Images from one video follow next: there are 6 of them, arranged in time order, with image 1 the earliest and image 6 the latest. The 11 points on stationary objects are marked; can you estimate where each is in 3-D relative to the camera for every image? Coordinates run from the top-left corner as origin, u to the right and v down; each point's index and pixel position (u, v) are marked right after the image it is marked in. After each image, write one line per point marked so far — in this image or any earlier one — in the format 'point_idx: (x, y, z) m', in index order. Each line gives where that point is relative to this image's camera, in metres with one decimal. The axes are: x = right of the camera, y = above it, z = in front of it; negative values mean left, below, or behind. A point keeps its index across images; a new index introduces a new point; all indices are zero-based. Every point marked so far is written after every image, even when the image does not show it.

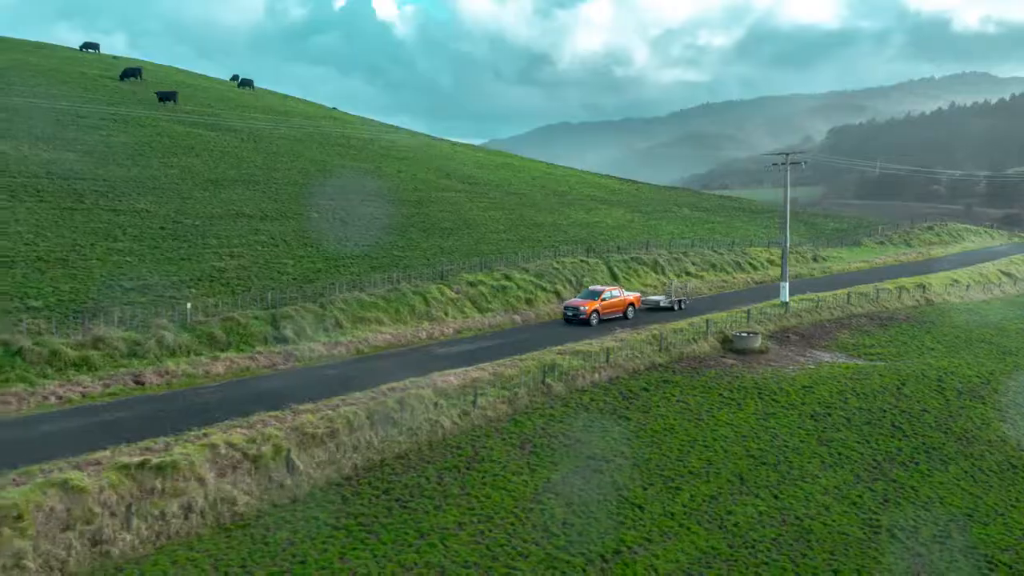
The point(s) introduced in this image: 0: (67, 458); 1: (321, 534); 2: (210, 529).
0: (-9.3, -3.6, +19.3) m
1: (-4.0, -5.1, +18.9) m
2: (-6.2, -4.9, +18.7) m
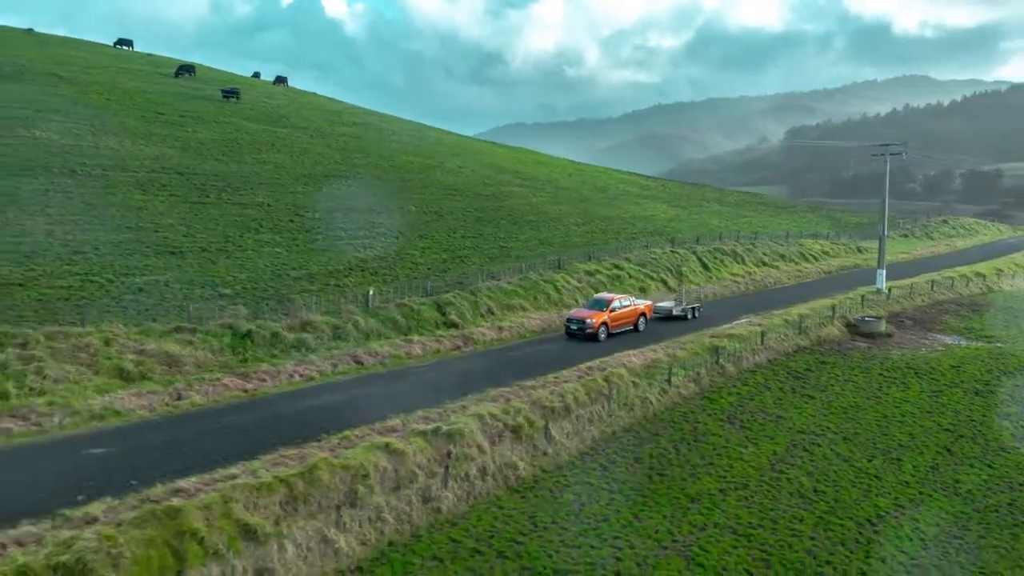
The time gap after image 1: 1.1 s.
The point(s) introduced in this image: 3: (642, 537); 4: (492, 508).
0: (-3.3, -3.1, +20.4) m
1: (+2.0, -4.6, +20.1) m
2: (-0.1, -4.5, +19.9) m
3: (+2.6, -5.0, +18.0) m
4: (-0.4, -4.6, +19.0) m
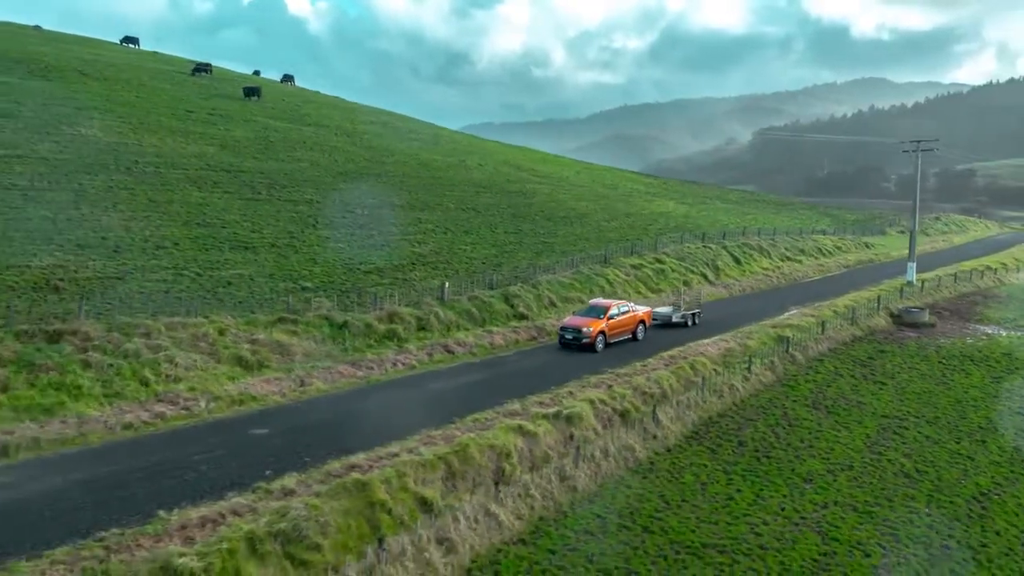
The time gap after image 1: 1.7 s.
0: (-0.5, -2.9, +21.2) m
1: (+4.8, -4.3, +21.0) m
2: (+2.7, -4.2, +20.7) m
3: (+5.4, -4.7, +18.9) m
4: (+2.4, -4.3, +19.9) m
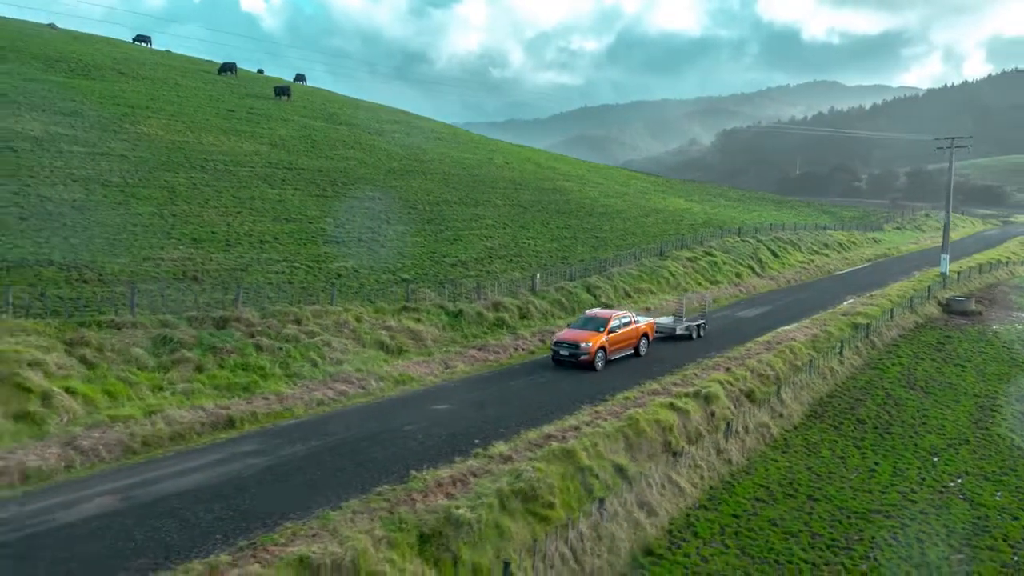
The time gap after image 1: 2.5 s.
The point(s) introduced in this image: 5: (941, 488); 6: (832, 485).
0: (+3.0, -2.5, +22.5) m
1: (+8.4, -3.9, +22.4) m
2: (+6.2, -3.8, +22.1) m
3: (+9.0, -4.3, +20.3) m
4: (+6.0, -4.0, +21.2) m
5: (+9.5, -4.4, +20.2) m
6: (+6.9, -4.3, +19.7) m
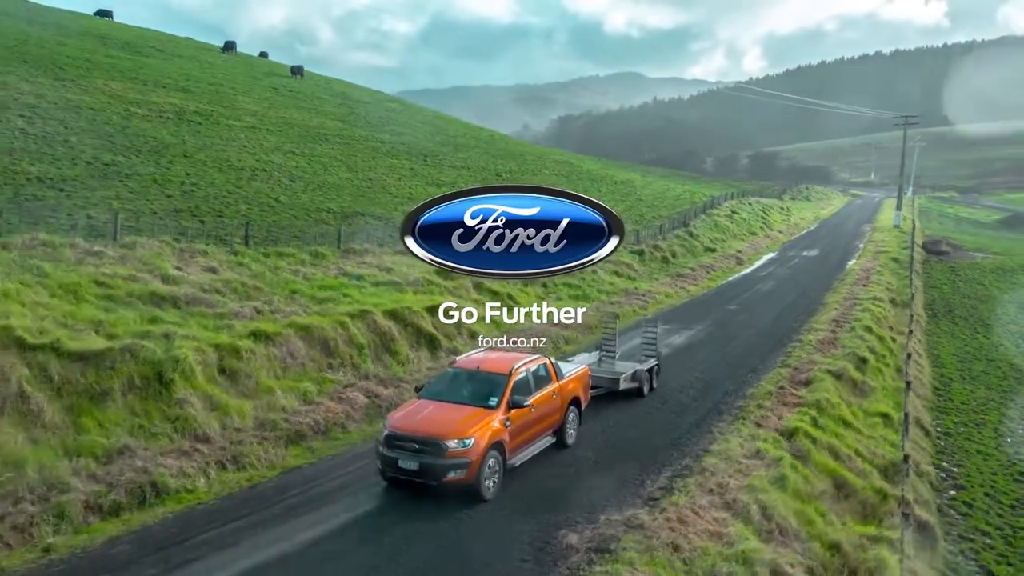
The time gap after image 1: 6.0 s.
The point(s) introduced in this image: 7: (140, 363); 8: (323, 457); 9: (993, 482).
0: (+10.3, -0.3, +29.6) m
1: (+15.7, -1.6, +30.2) m
2: (+13.6, -1.5, +29.7) m
3: (+16.6, -2.0, +28.2) m
4: (+13.5, -1.7, +28.8) m
5: (+17.1, -2.0, +28.2) m
6: (+14.6, -2.0, +27.4) m
7: (-4.3, -0.9, +10.6) m
8: (-2.2, -2.0, +10.6) m
9: (+8.5, -3.4, +15.9) m
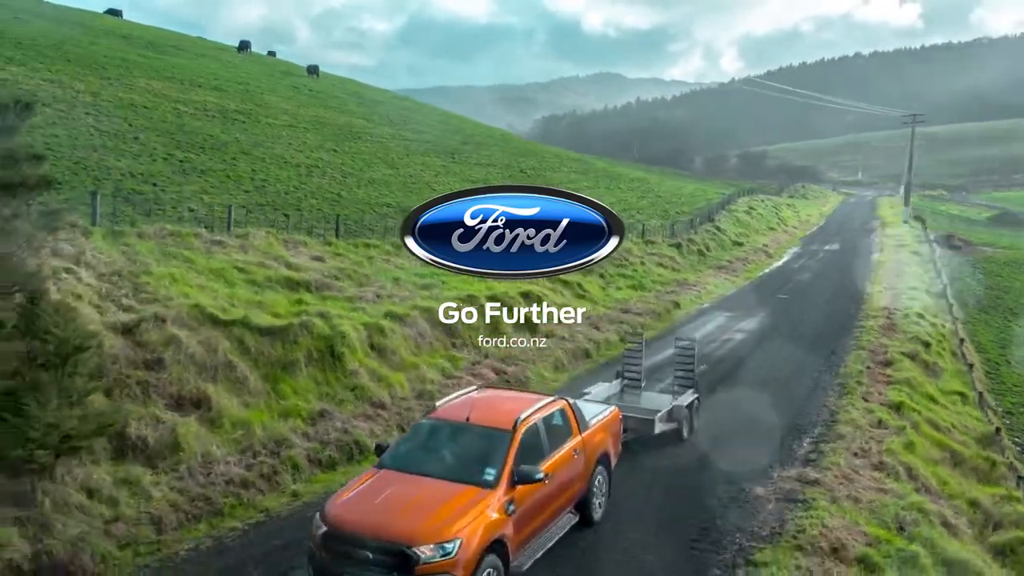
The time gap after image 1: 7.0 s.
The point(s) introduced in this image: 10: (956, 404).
0: (+12.0, 0.0, +30.5) m
1: (+17.3, -1.2, +31.2) m
2: (+15.3, -1.2, +30.5) m
3: (+18.3, -1.6, +29.2) m
4: (+15.2, -1.4, +29.7) m
5: (+18.8, -1.7, +29.1) m
6: (+16.3, -1.6, +28.3) m
7: (-2.5, -0.6, +11.3) m
8: (-0.3, -1.7, +11.4) m
9: (+10.3, -3.1, +16.8) m
10: (+8.1, -2.1, +16.5) m
